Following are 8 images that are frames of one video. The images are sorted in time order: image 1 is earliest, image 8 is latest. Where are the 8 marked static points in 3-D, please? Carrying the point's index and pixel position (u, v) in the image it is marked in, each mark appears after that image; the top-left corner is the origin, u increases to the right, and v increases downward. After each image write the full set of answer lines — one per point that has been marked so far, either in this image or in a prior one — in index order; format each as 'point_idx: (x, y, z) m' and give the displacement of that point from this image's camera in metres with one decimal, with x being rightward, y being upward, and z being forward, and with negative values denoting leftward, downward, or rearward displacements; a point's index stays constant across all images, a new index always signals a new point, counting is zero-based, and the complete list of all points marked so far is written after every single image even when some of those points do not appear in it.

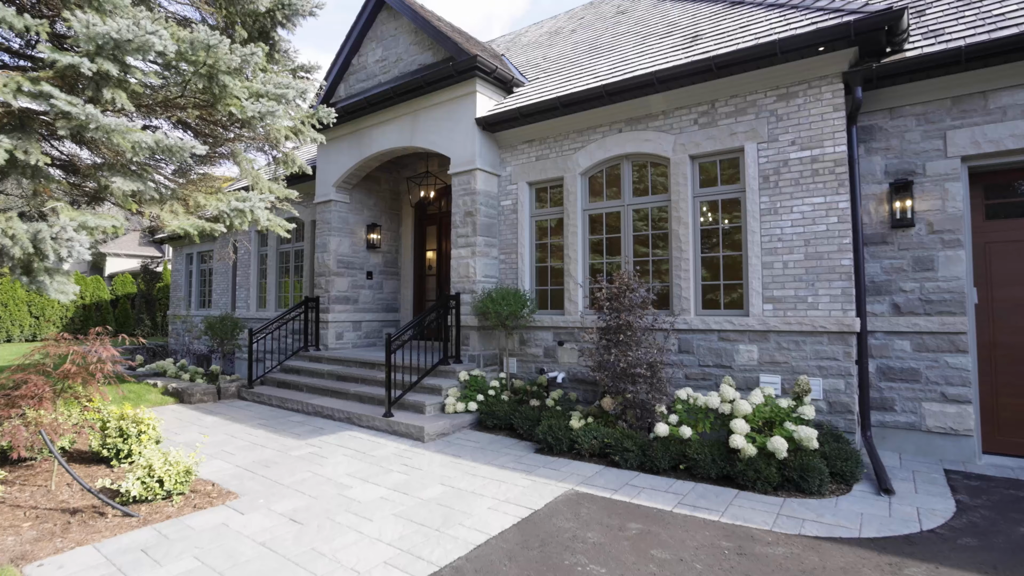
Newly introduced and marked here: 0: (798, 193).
0: (+3.1, +1.0, +5.0) m
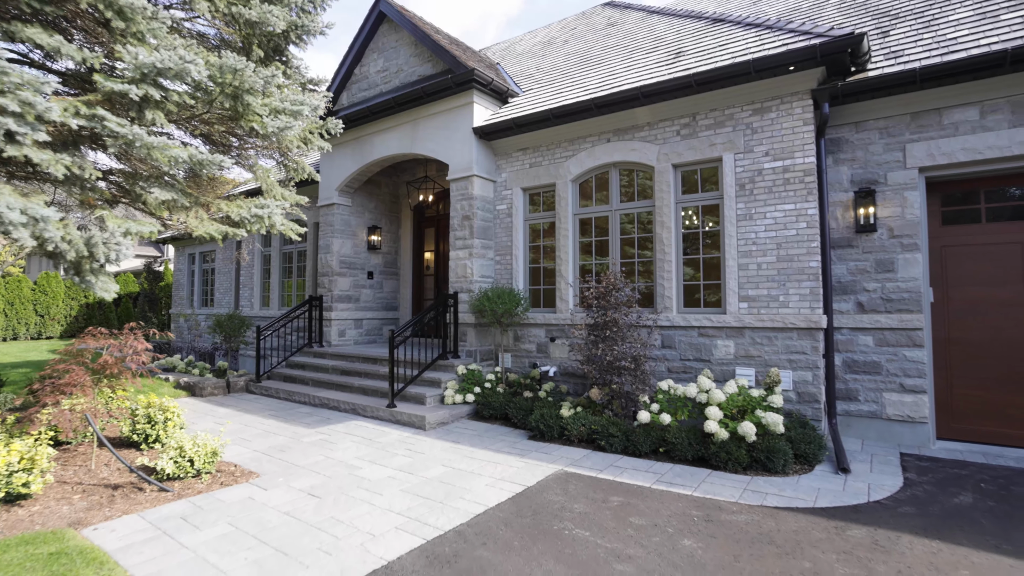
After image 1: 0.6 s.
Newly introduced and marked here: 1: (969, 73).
0: (+3.0, +1.0, +5.4) m
1: (+4.7, +2.2, +4.8) m
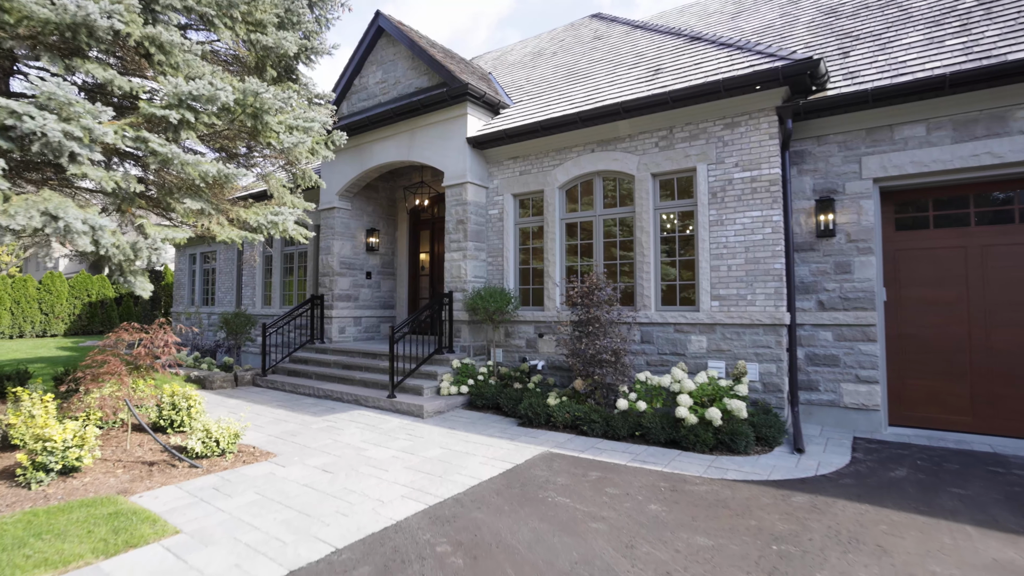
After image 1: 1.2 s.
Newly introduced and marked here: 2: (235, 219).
0: (+2.9, +1.0, +6.0) m
1: (+4.6, +2.2, +5.3) m
2: (-3.0, +0.7, +5.0) m
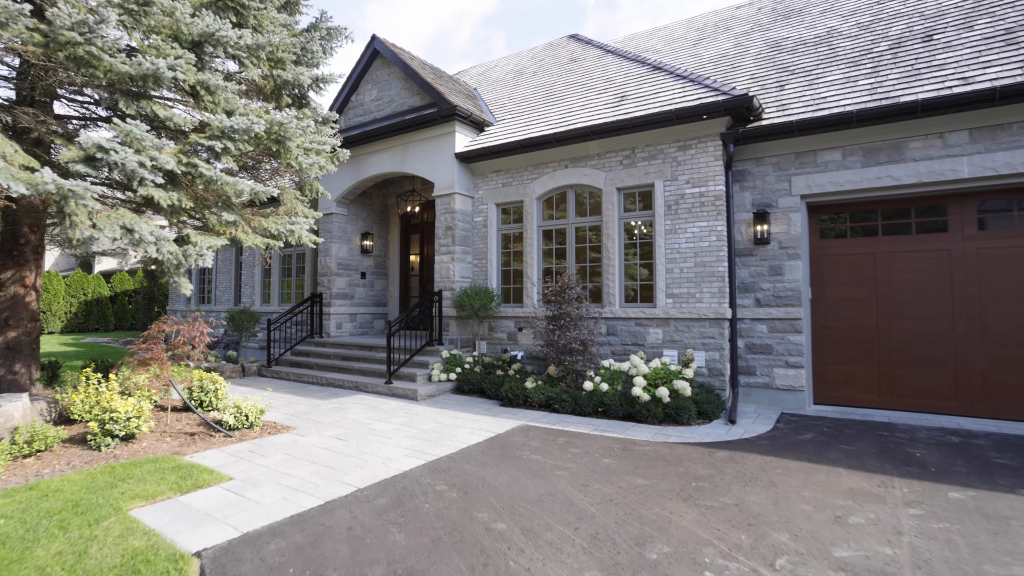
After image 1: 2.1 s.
0: (+2.6, +1.0, +7.0) m
1: (+4.4, +2.2, +6.4) m
2: (-3.2, +0.8, +5.8) m
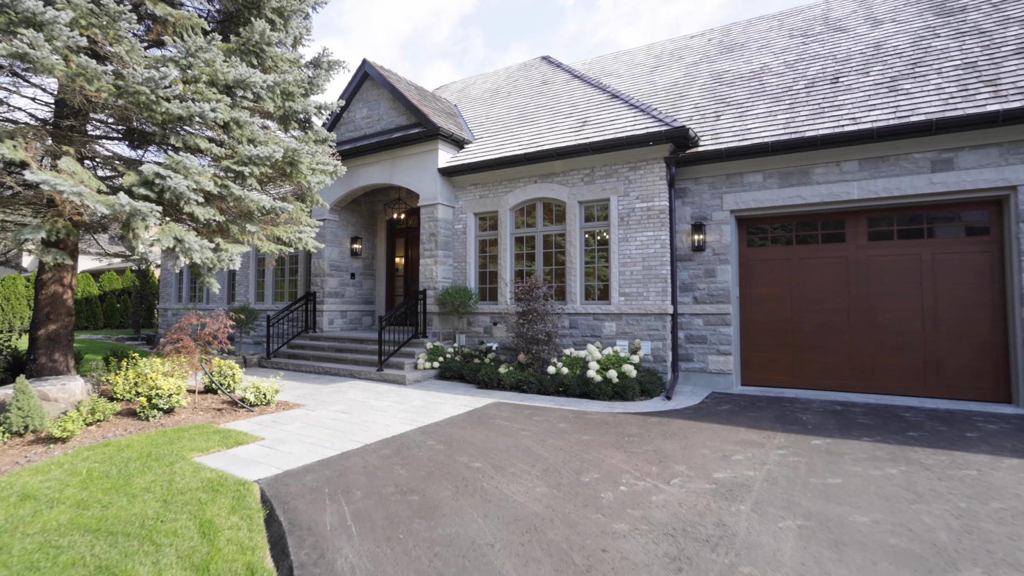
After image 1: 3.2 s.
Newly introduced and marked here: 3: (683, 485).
0: (+2.2, +1.0, +8.2) m
1: (+4.0, +2.2, +7.7) m
2: (-3.5, +0.8, +6.8) m
3: (+1.4, -1.6, +4.0) m
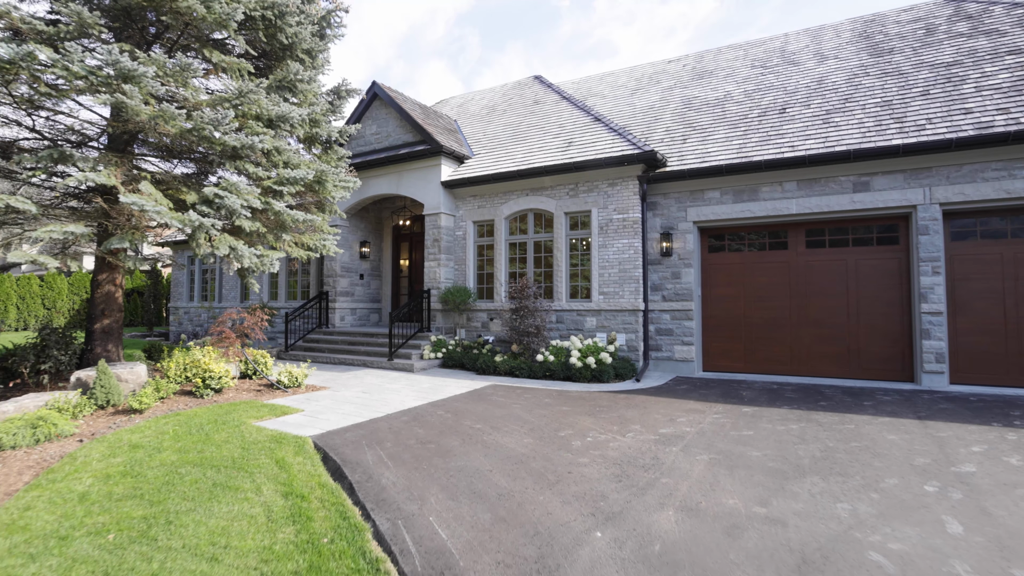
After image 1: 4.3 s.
0: (+2.1, +1.0, +9.5) m
1: (+3.8, +2.2, +9.0) m
2: (-3.6, +0.8, +8.0) m
3: (+1.4, -1.6, +5.2) m
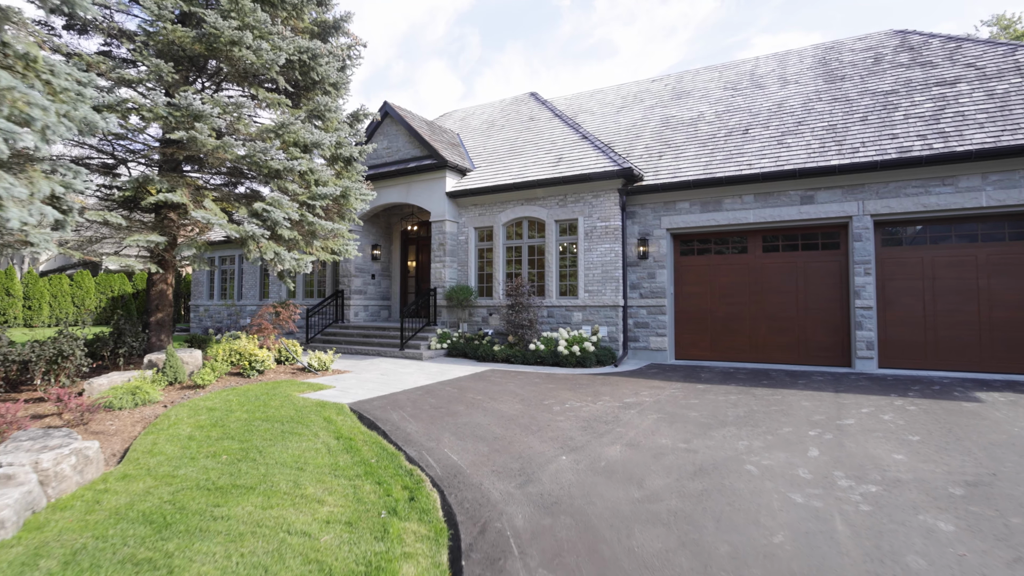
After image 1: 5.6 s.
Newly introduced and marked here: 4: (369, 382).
0: (+2.0, +1.1, +10.9) m
1: (+3.8, +2.2, +10.4) m
2: (-3.7, +0.8, +9.4) m
3: (+1.3, -1.6, +6.6) m
4: (-2.4, -1.6, +8.1) m
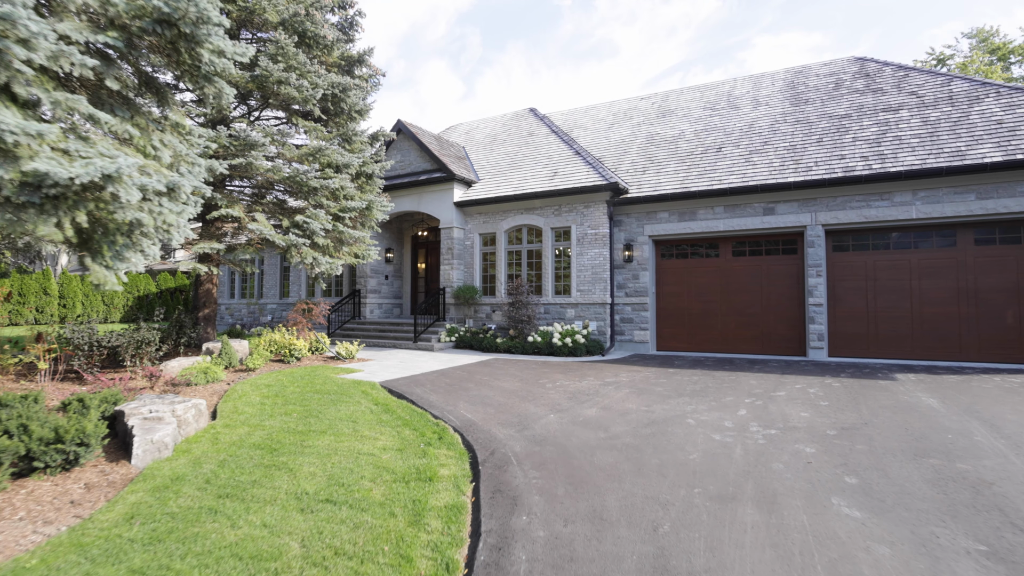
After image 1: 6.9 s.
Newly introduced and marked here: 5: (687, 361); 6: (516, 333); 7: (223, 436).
0: (+2.0, +1.1, +12.3) m
1: (+3.8, +2.3, +11.8) m
2: (-3.7, +0.8, +10.8) m
3: (+1.3, -1.6, +8.0) m
4: (-2.4, -1.6, +9.5) m
5: (+3.7, -1.6, +10.1) m
6: (+0.1, -1.2, +12.0) m
7: (-3.1, -1.6, +5.0) m
